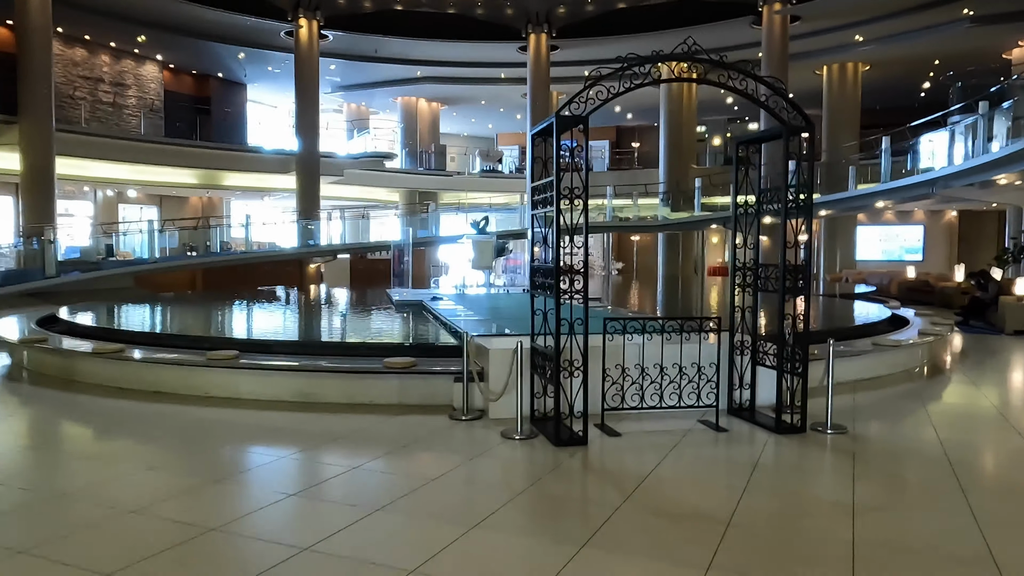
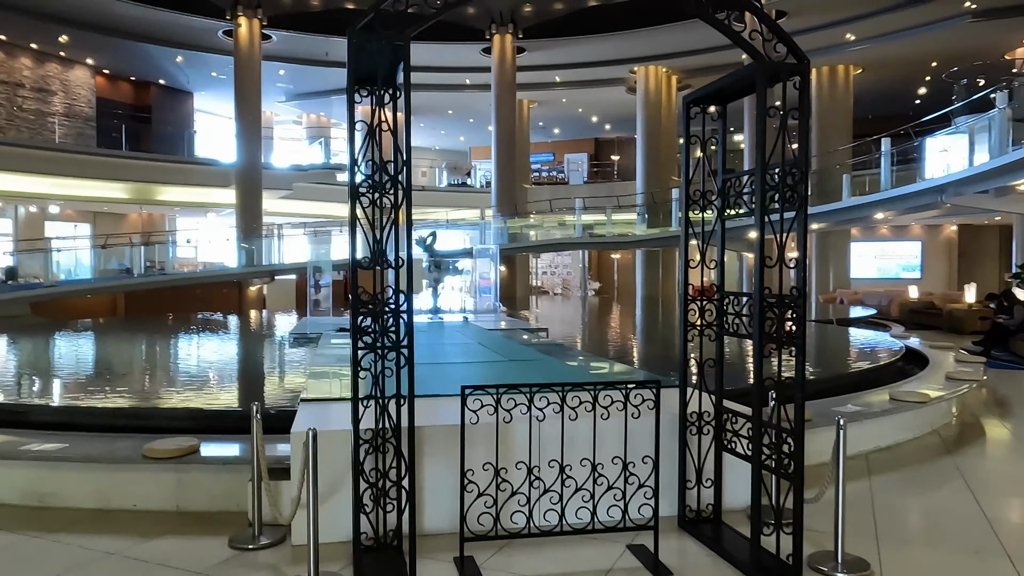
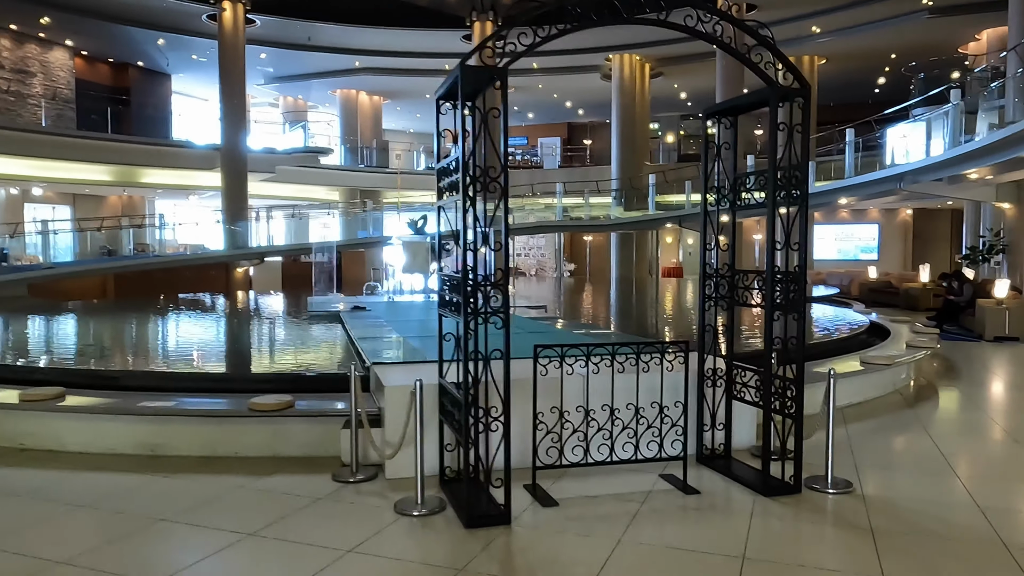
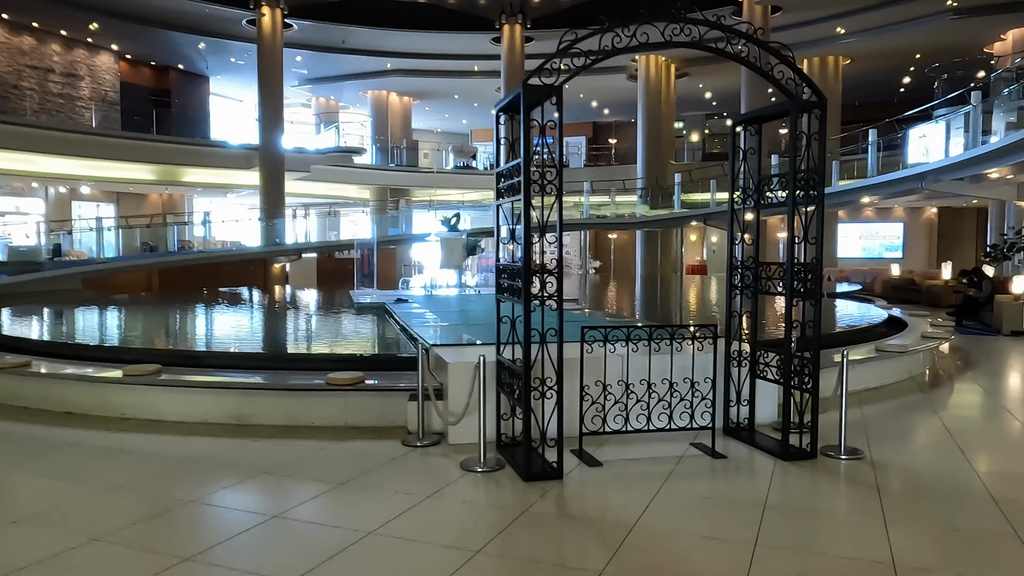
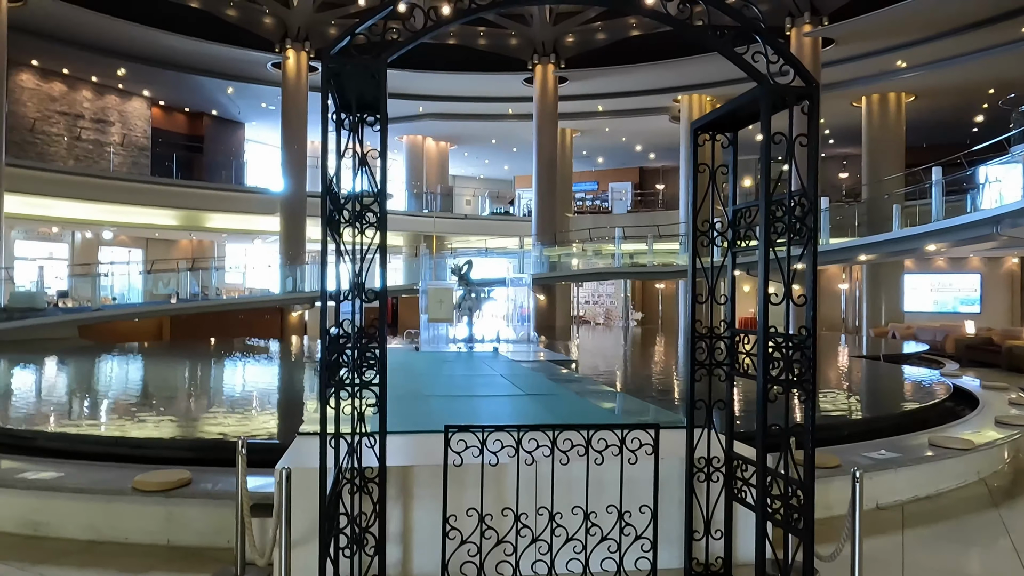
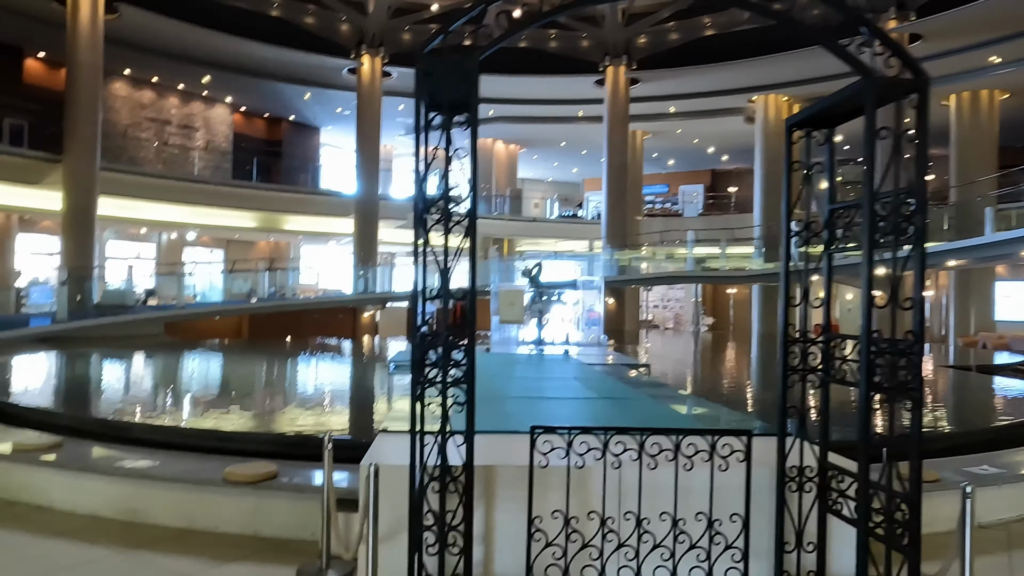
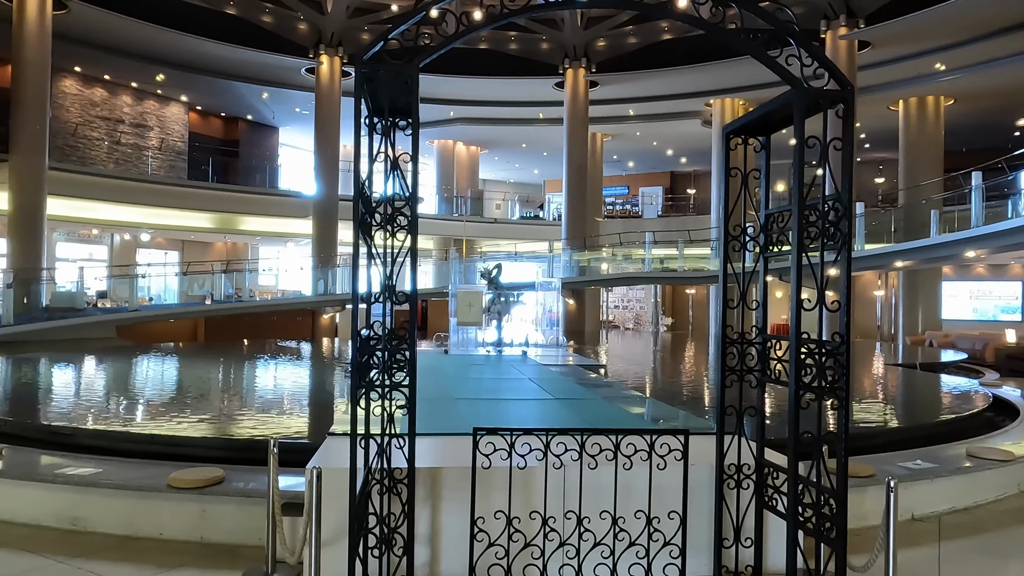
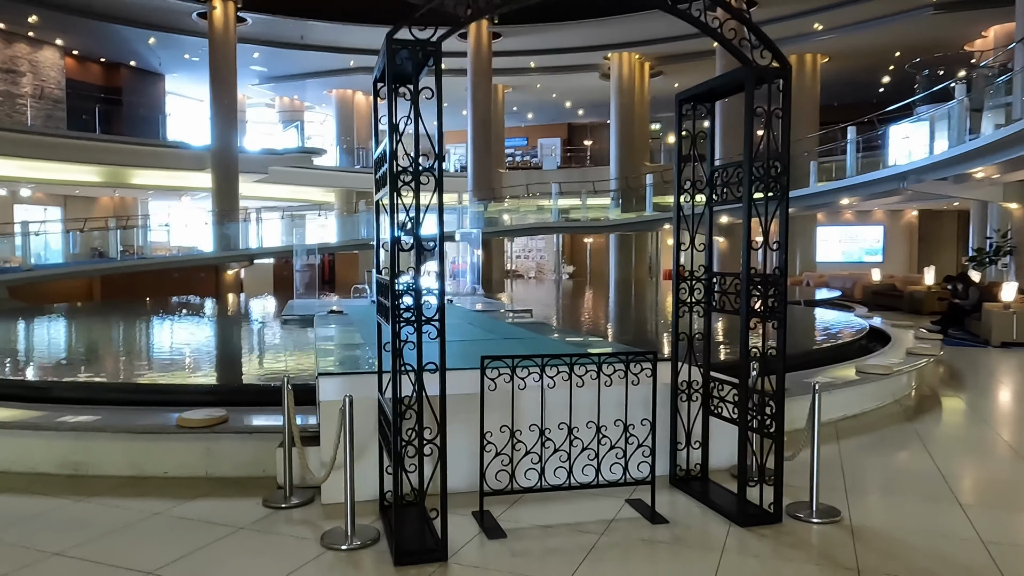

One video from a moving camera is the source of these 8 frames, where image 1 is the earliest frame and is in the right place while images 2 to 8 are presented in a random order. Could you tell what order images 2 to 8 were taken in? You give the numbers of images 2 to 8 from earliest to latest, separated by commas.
4, 3, 8, 2, 5, 7, 6
